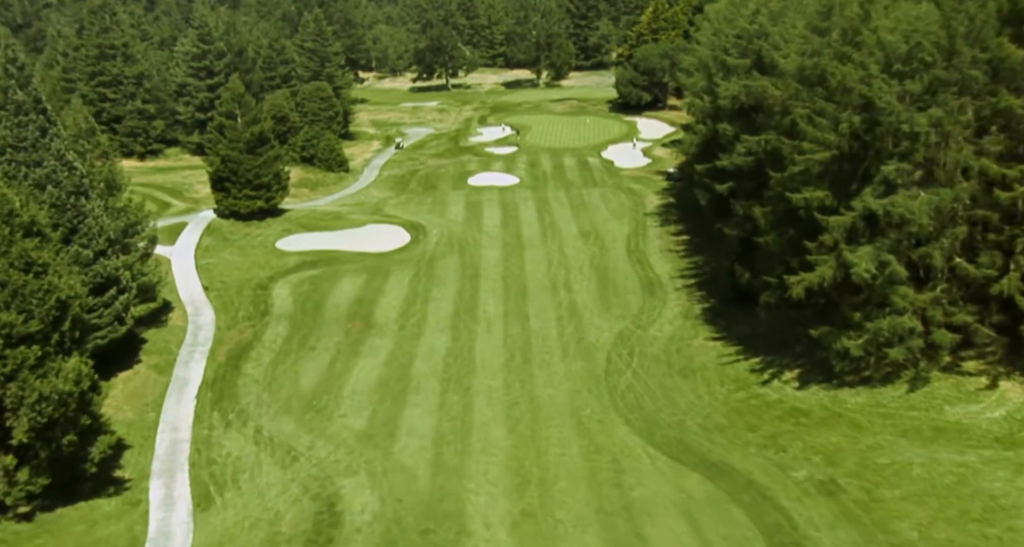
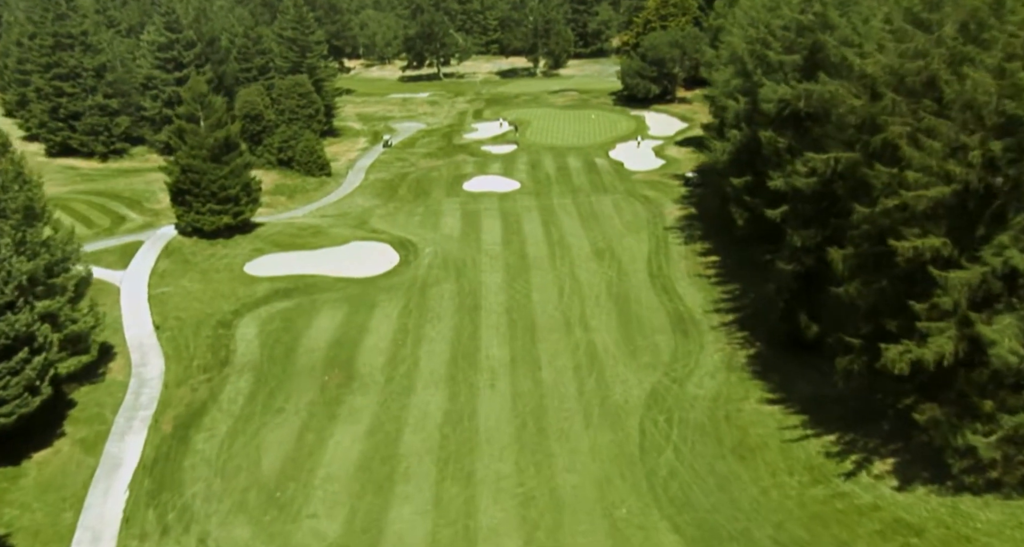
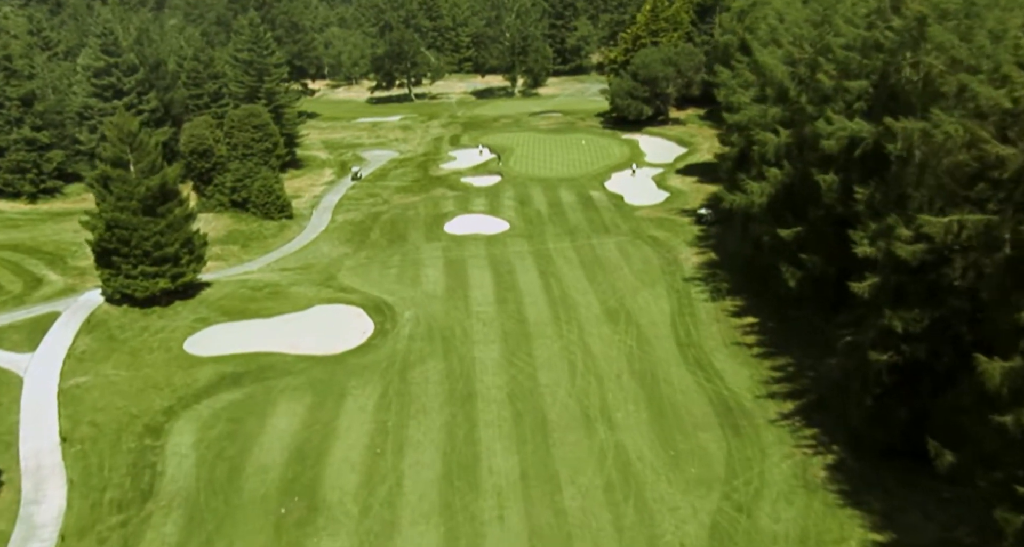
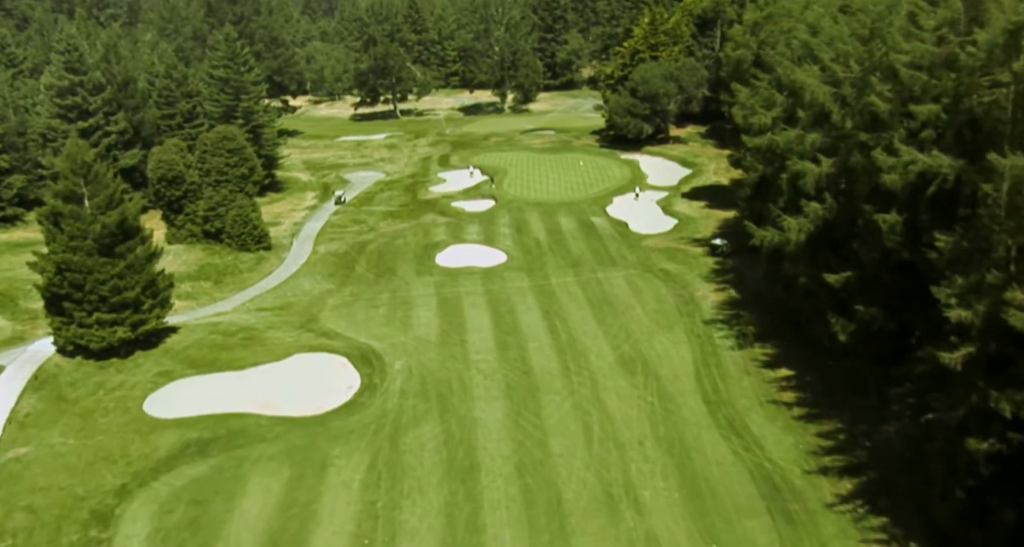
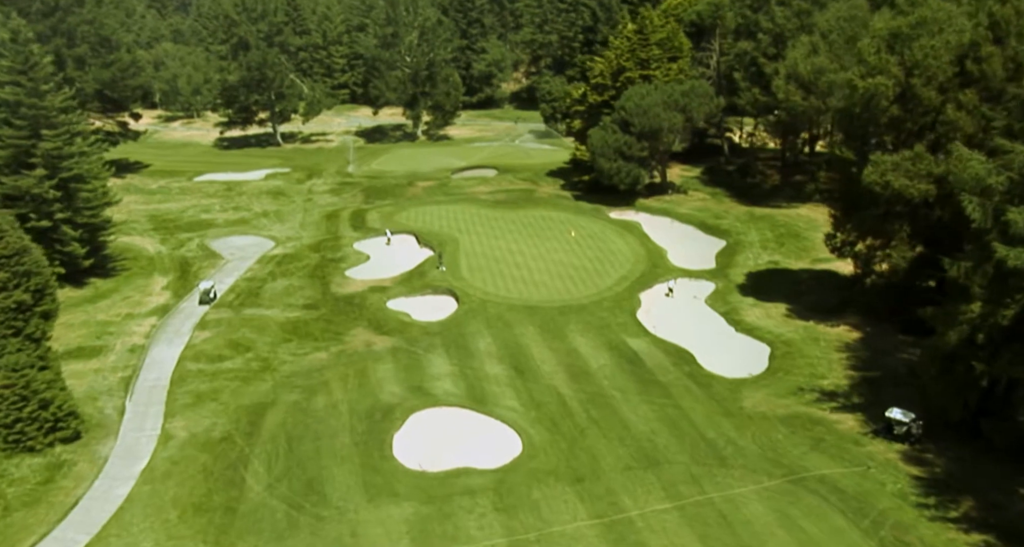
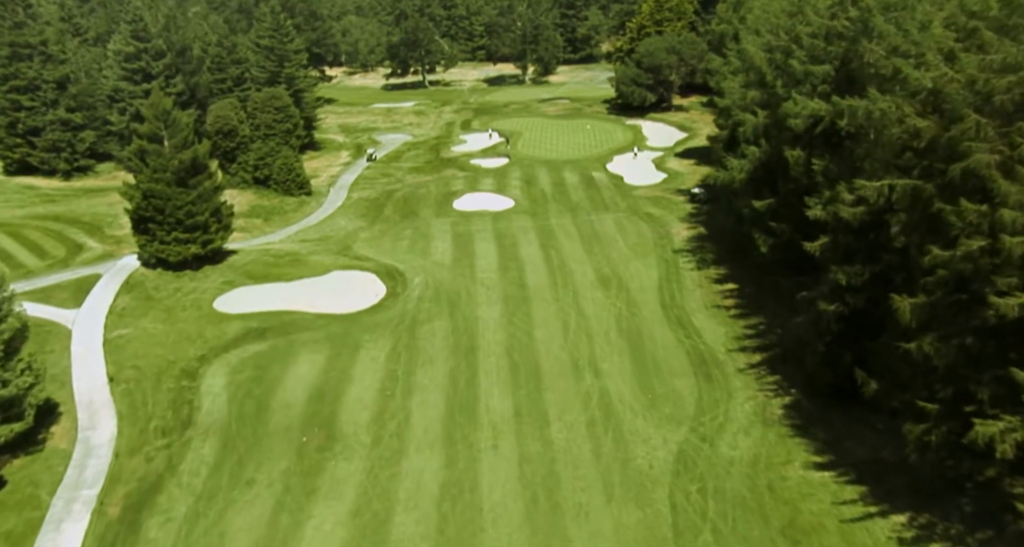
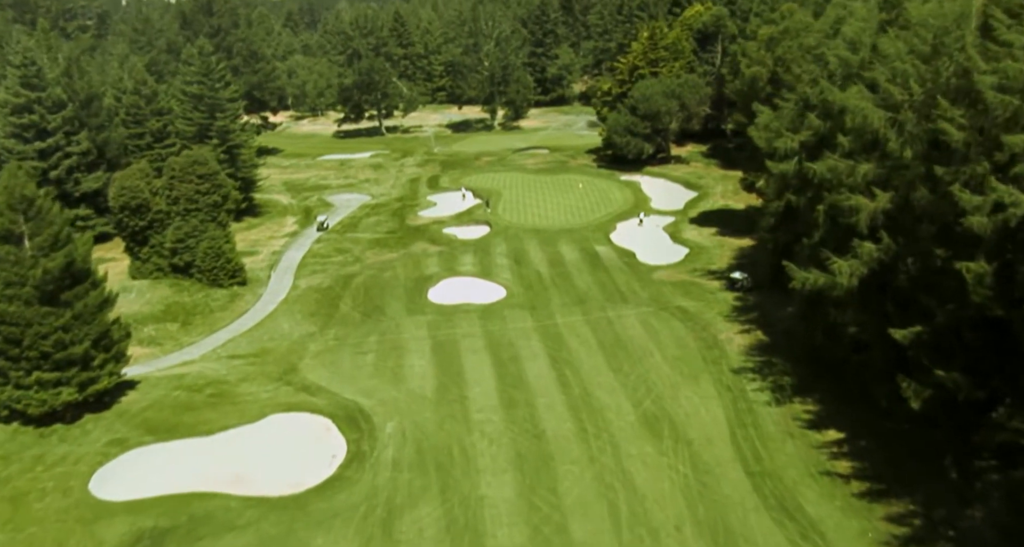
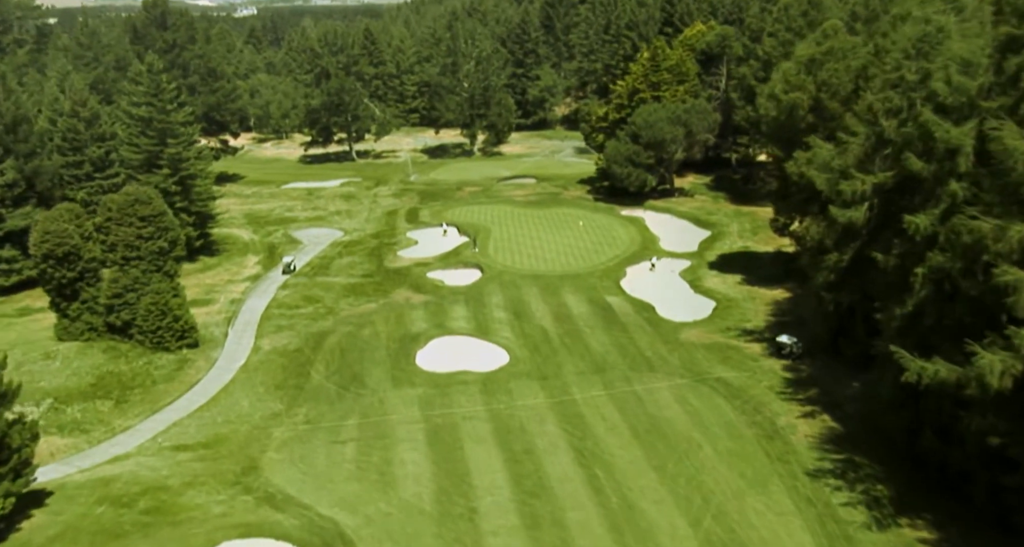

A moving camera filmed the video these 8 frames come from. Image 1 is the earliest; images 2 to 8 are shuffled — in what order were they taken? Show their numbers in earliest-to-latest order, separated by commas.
2, 6, 3, 4, 7, 8, 5
